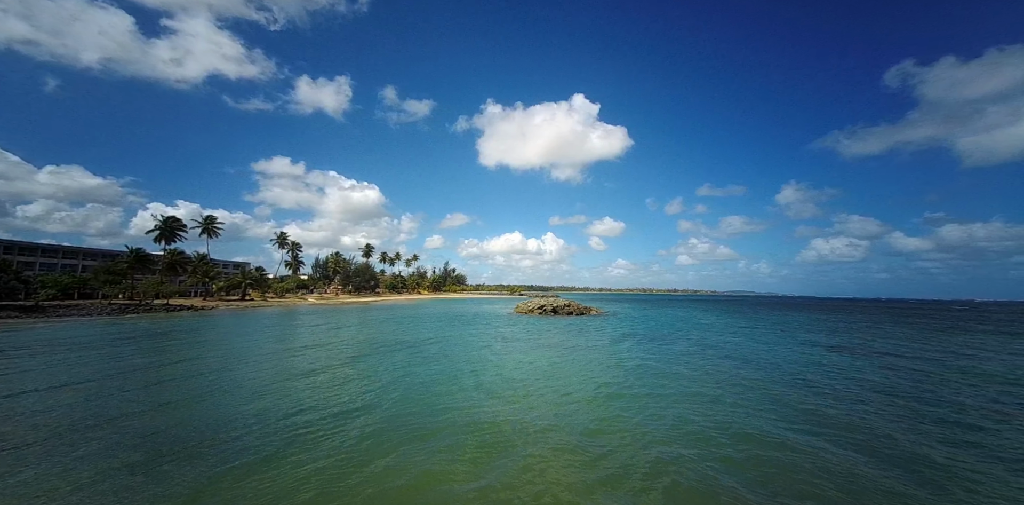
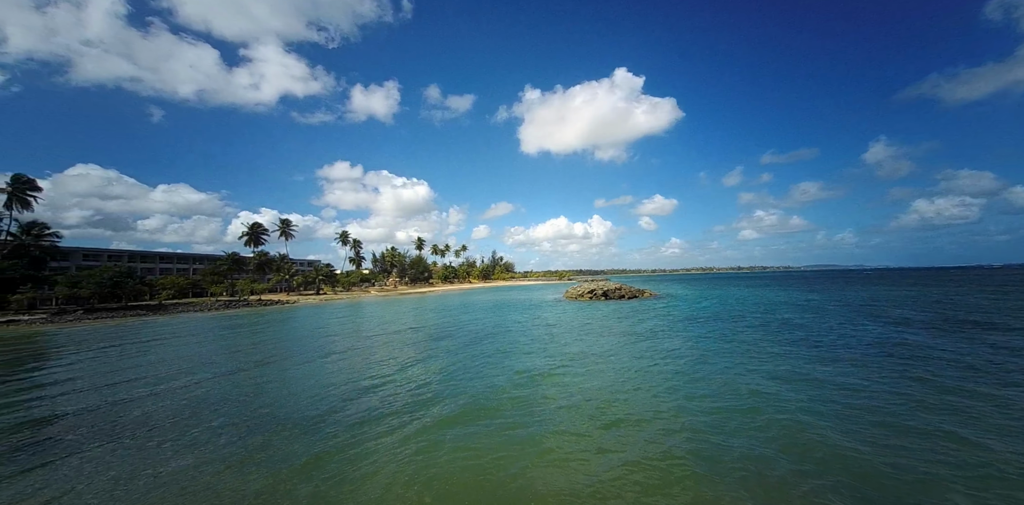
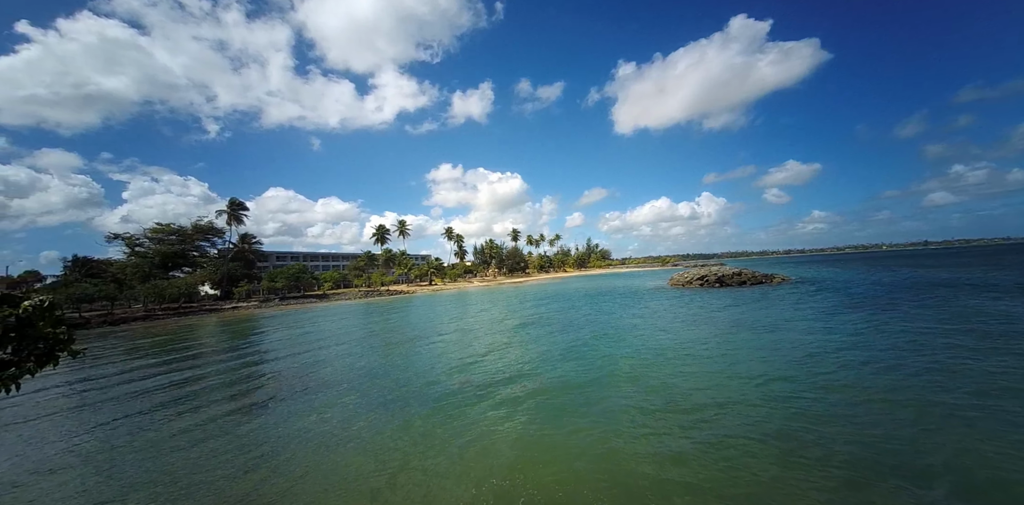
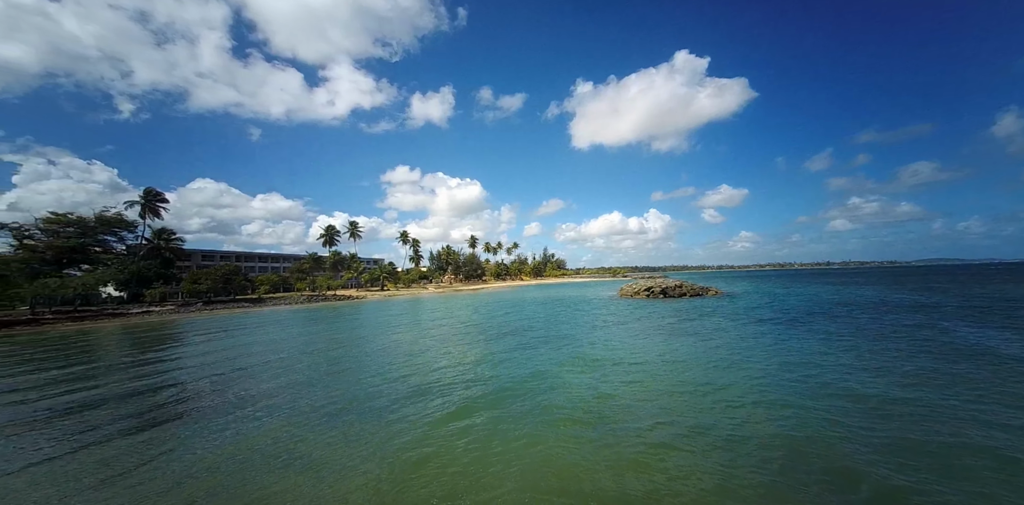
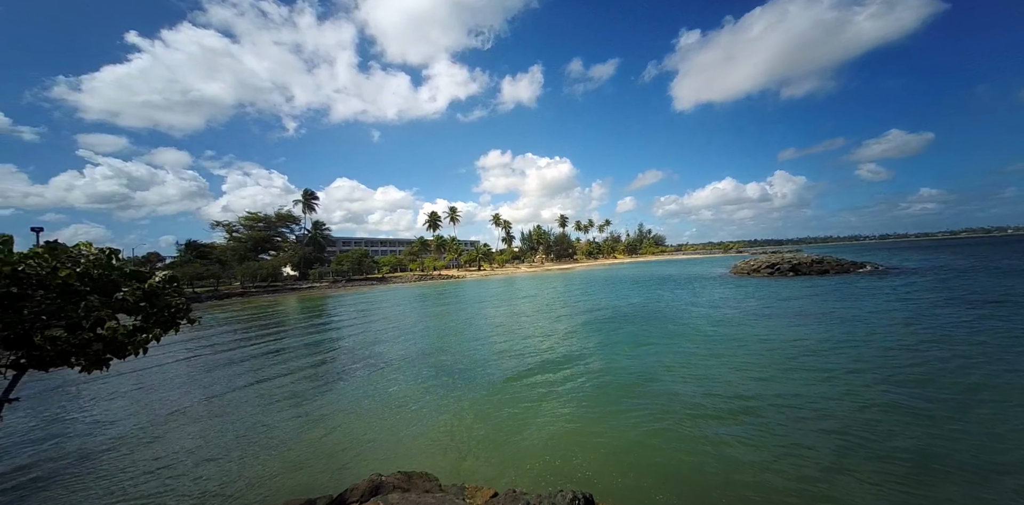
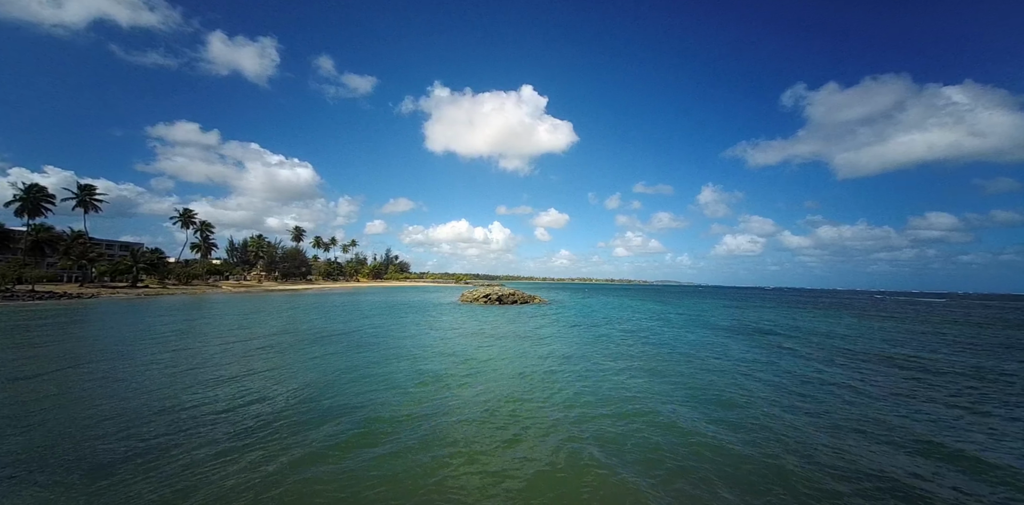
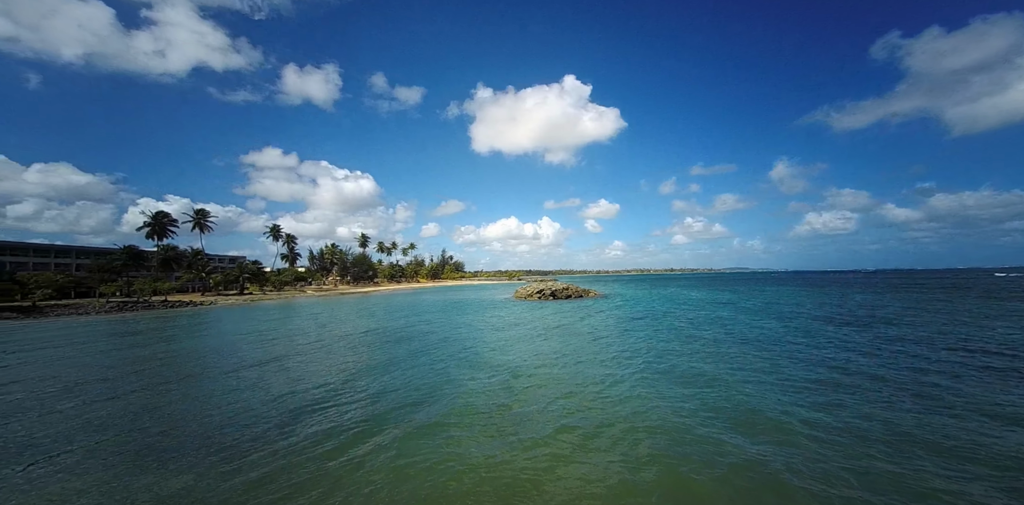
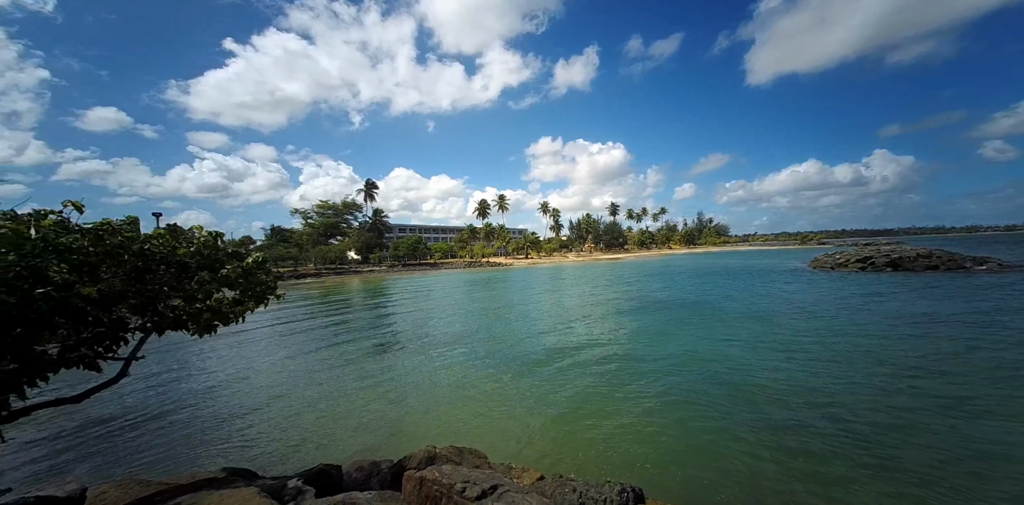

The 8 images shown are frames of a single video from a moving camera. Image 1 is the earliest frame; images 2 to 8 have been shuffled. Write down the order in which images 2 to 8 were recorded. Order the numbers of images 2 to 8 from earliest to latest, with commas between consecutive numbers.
6, 7, 2, 4, 3, 5, 8
